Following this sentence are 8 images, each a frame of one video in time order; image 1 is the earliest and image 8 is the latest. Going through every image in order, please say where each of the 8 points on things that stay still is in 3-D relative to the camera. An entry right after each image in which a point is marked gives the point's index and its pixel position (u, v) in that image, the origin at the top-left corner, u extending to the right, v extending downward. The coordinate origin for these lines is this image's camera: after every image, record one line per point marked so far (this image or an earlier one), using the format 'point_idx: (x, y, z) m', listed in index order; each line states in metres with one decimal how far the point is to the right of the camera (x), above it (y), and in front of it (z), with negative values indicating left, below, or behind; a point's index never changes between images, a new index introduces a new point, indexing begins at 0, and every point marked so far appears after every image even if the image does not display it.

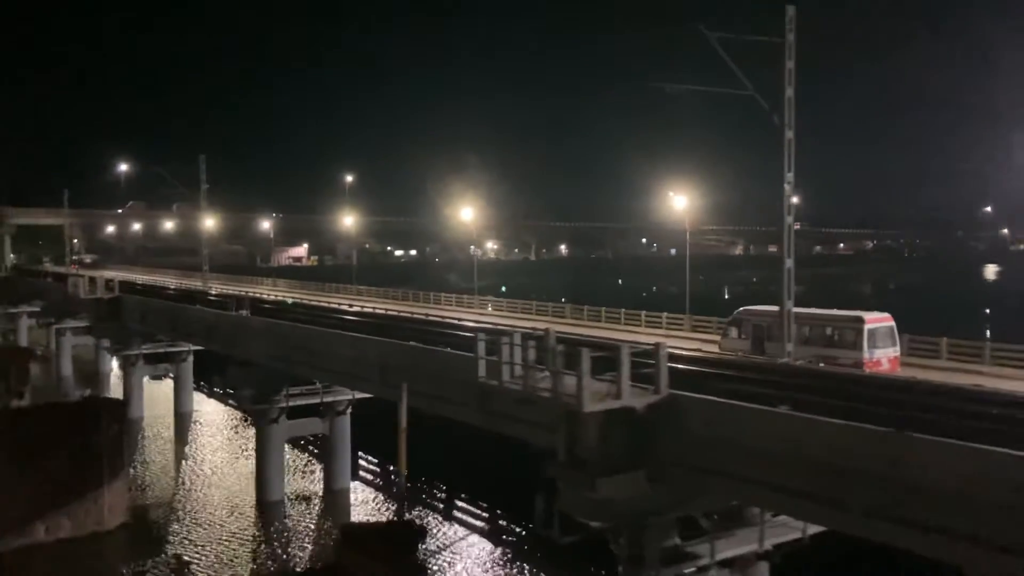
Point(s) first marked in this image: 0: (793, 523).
0: (+3.9, -3.3, +14.0) m
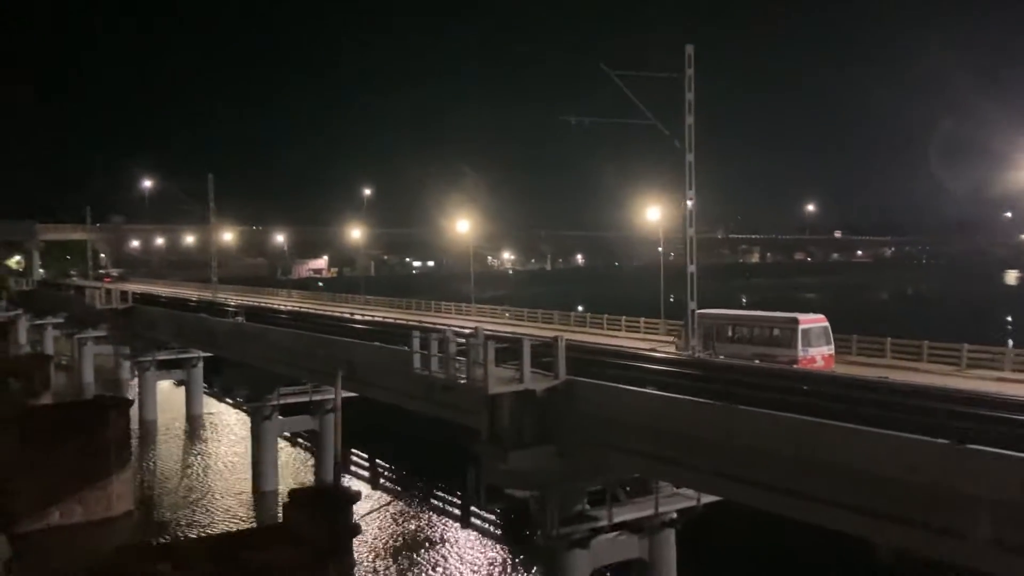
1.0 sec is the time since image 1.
0: (+2.8, -3.4, +16.1) m
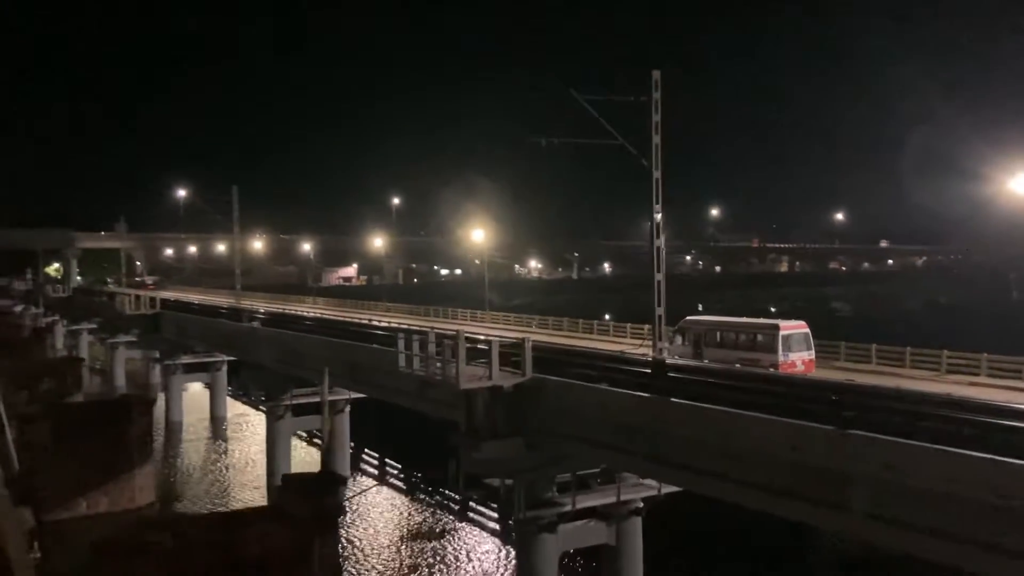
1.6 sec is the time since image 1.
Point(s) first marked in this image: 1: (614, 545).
0: (+2.4, -3.5, +17.4) m
1: (+1.9, -4.7, +17.5) m
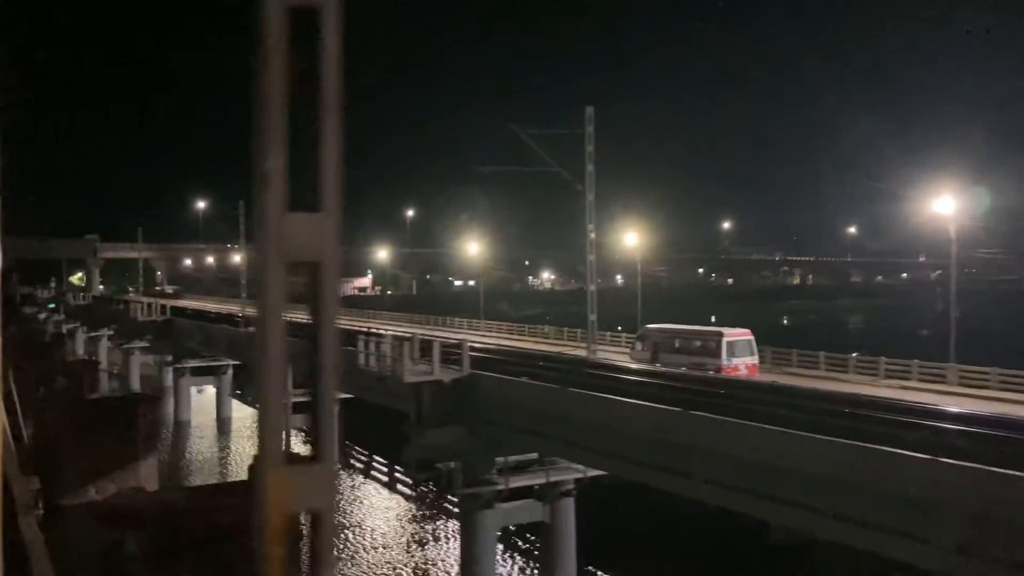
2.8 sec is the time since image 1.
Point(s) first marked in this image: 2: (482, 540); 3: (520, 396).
0: (+1.3, -3.7, +19.9) m
1: (+0.8, -4.9, +19.9) m
2: (-0.6, -5.0, +19.1) m
3: (0.0, -2.0, +17.5) m
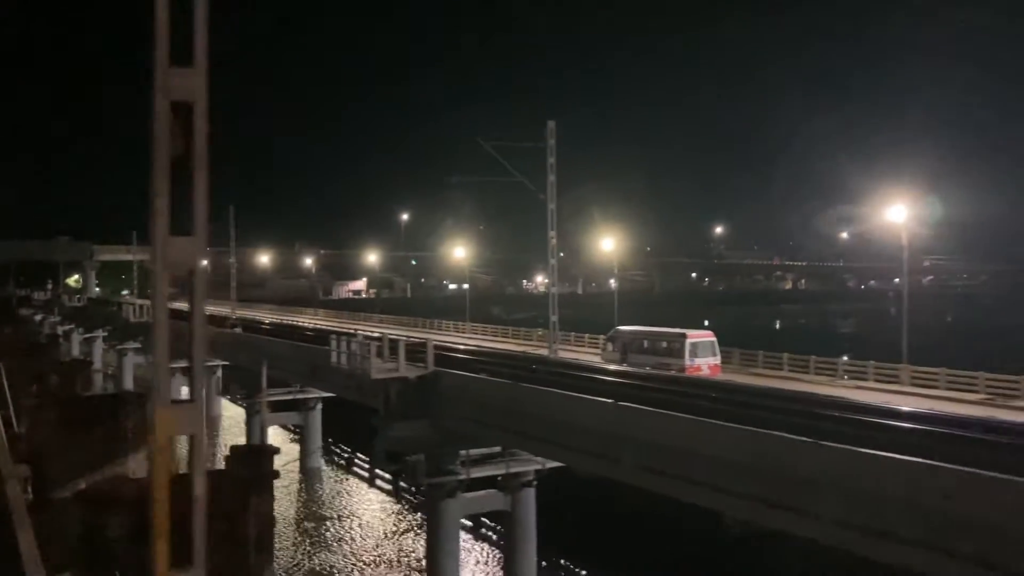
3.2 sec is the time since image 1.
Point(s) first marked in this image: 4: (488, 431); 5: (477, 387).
0: (+0.5, -3.7, +21.1) m
1: (0.0, -4.9, +21.2) m
2: (-1.4, -5.0, +20.4) m
3: (-0.8, -2.0, +18.7) m
4: (-0.5, -2.8, +18.8) m
5: (-0.7, -1.9, +18.6) m
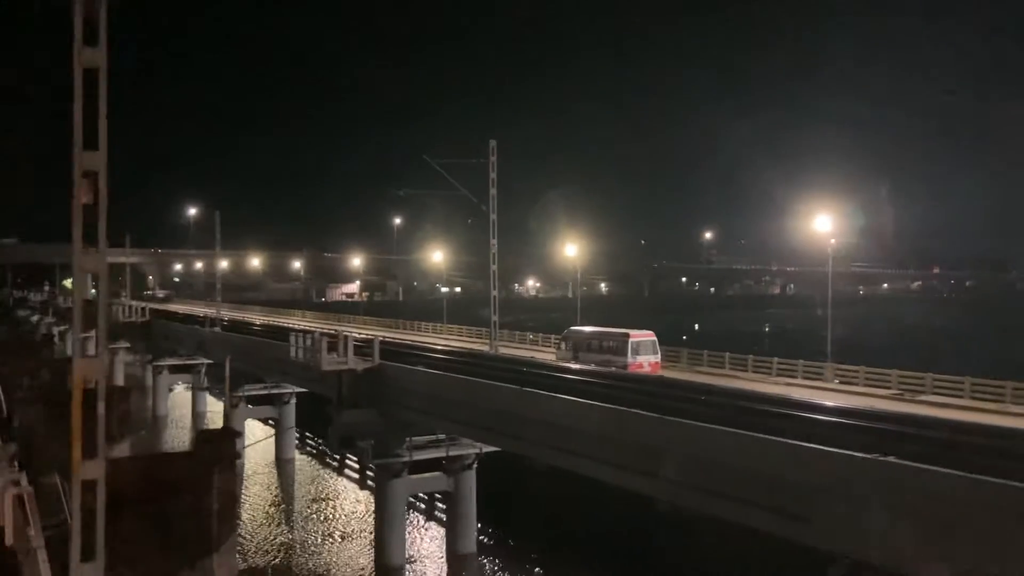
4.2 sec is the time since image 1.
0: (-0.9, -3.8, +23.4) m
1: (-1.5, -5.0, +23.5) m
2: (-2.8, -5.1, +22.7) m
3: (-2.2, -2.1, +21.0) m
4: (-1.9, -2.8, +21.1) m
5: (-2.1, -2.0, +21.0) m
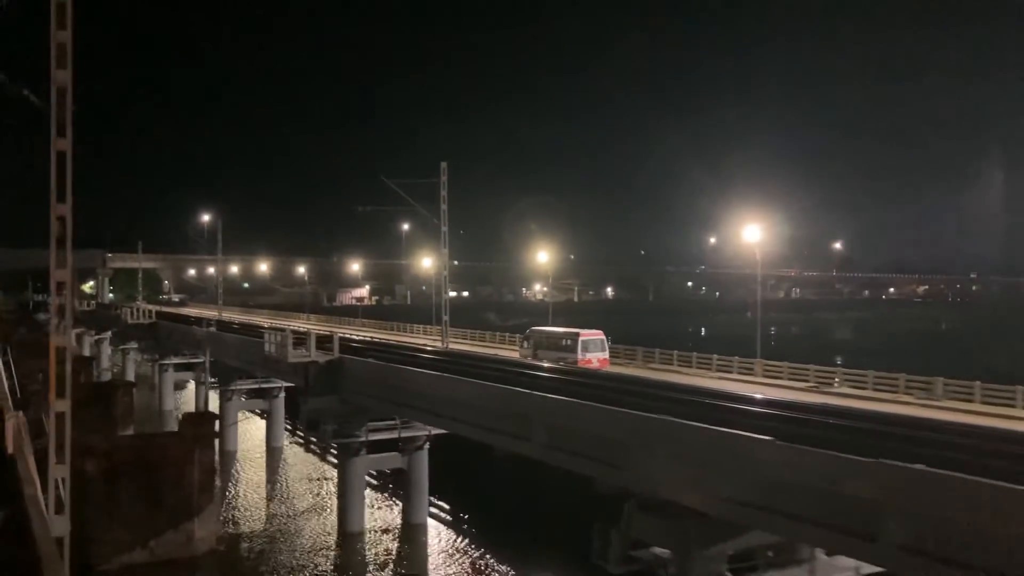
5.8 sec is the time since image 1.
0: (-2.4, -3.9, +26.9) m
1: (-2.9, -5.1, +27.0) m
2: (-4.4, -5.2, +26.1) m
3: (-3.7, -2.2, +24.5) m
4: (-3.5, -2.9, +24.6) m
5: (-3.6, -2.1, +24.4) m
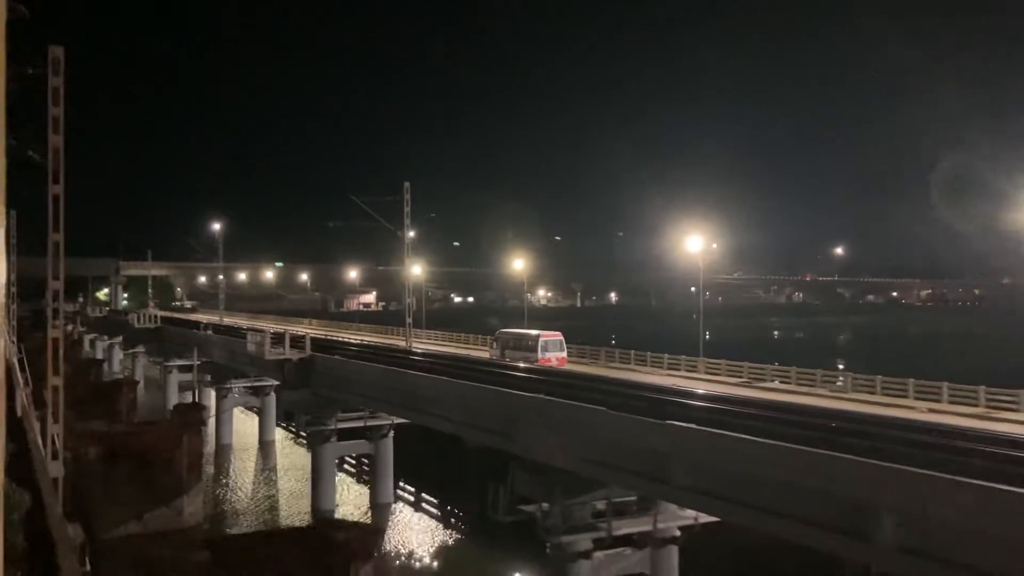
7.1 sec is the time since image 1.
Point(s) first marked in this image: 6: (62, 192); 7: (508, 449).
0: (-3.8, -4.1, +30.3) m
1: (-4.4, -5.3, +30.4) m
2: (-5.8, -5.4, +29.6) m
3: (-5.2, -2.3, +28.0) m
4: (-4.9, -3.1, +28.0) m
5: (-5.1, -2.2, +27.9) m
6: (-6.3, +1.3, +13.4) m
7: (-0.1, -3.3, +19.9) m
